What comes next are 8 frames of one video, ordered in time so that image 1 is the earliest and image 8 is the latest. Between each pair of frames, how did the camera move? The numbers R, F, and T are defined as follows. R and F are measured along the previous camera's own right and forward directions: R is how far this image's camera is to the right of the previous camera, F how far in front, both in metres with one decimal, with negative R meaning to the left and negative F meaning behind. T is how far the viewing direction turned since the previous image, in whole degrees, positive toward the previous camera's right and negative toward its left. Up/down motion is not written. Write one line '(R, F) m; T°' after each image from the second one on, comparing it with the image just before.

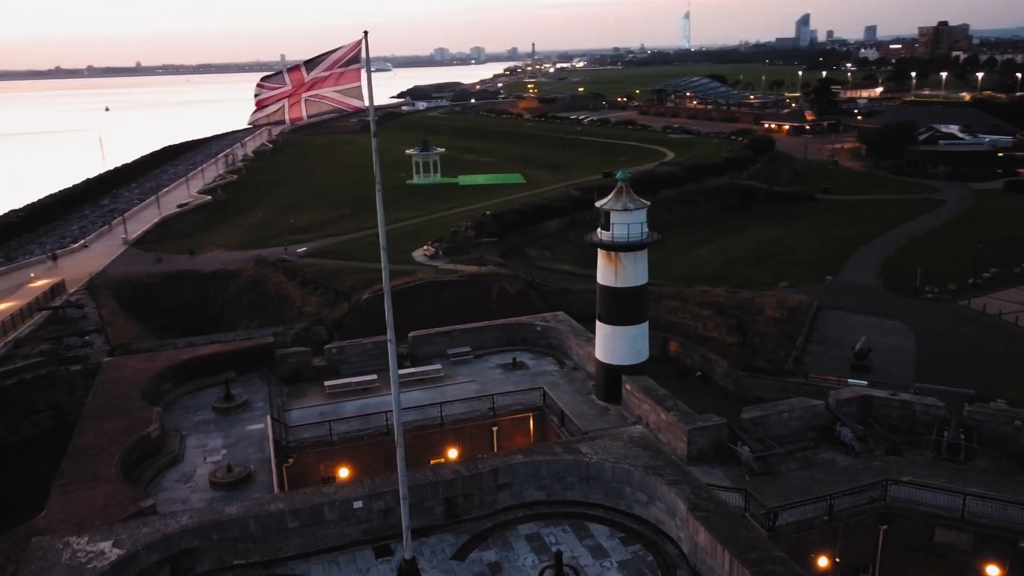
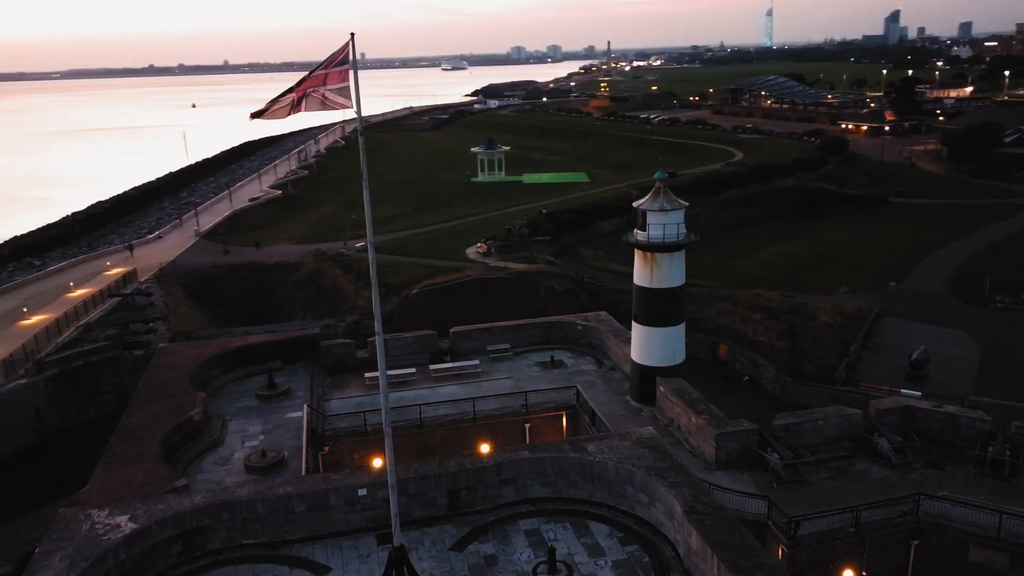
(+0.8, -0.1) m; -5°
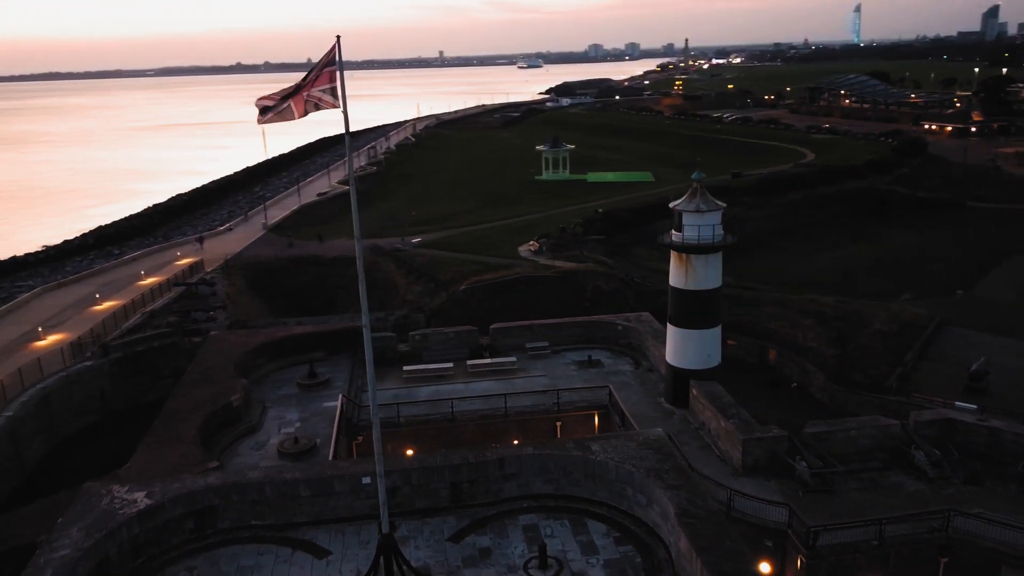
(+0.8, -0.1) m; -5°
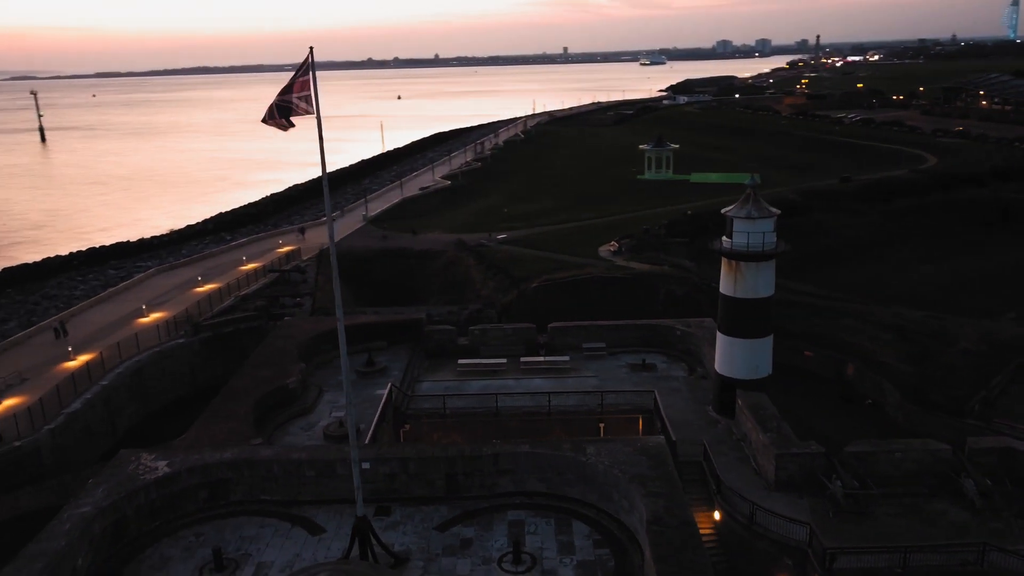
(+1.4, -0.1) m; -8°
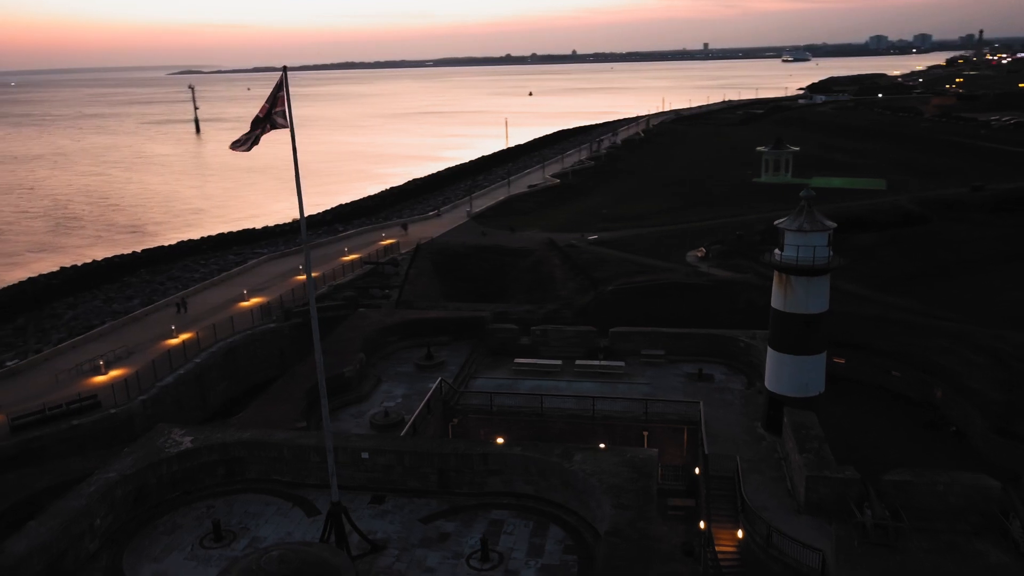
(+1.7, -0.2) m; -9°
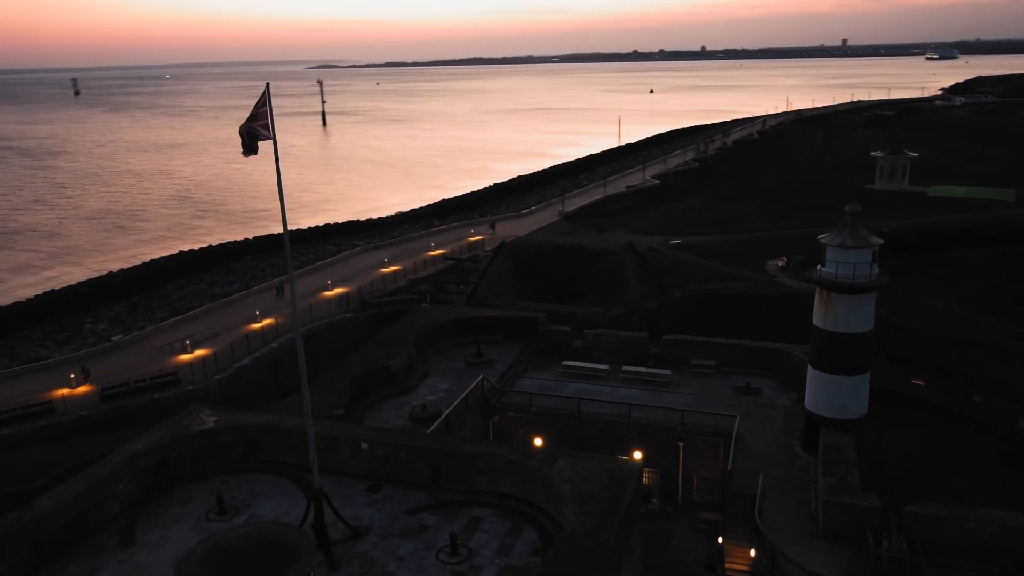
(+1.6, -0.2) m; -8°
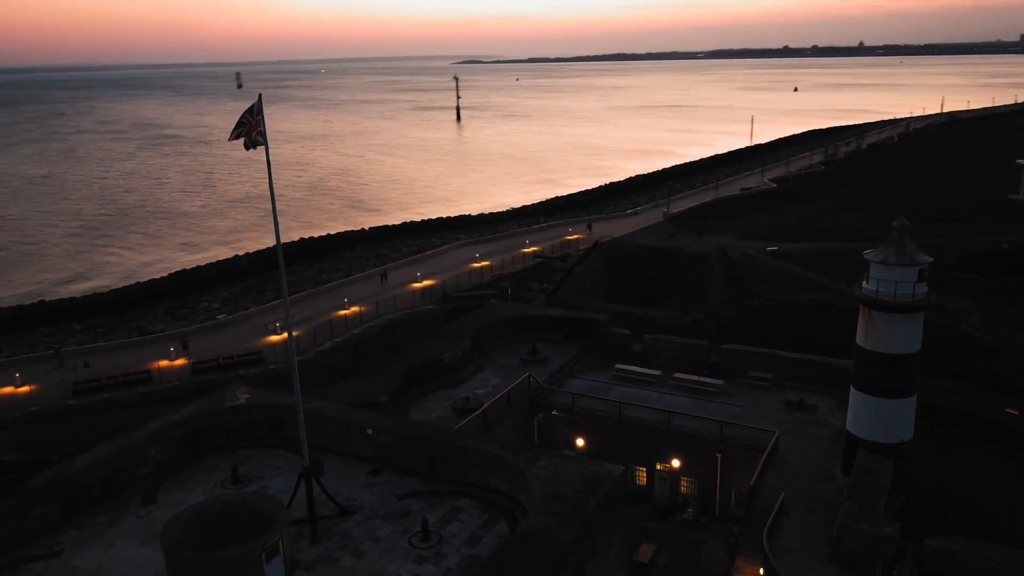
(+1.9, -0.3) m; -9°
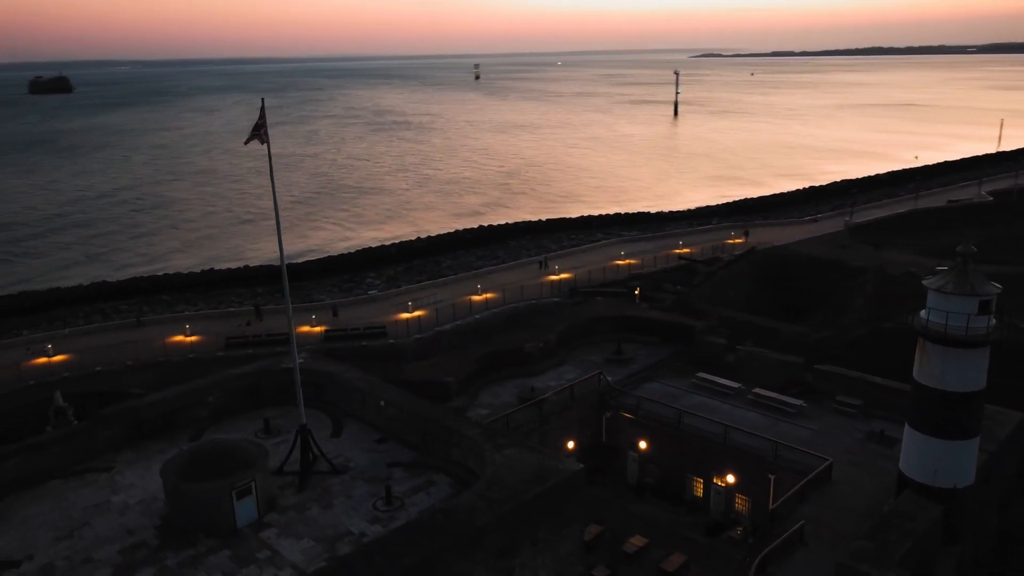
(+3.3, -0.2) m; -15°
